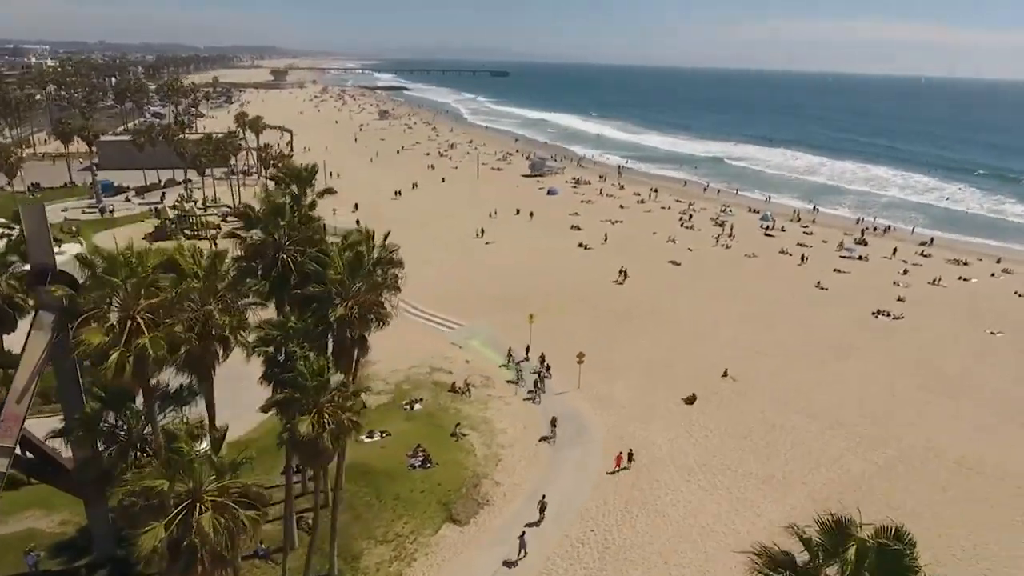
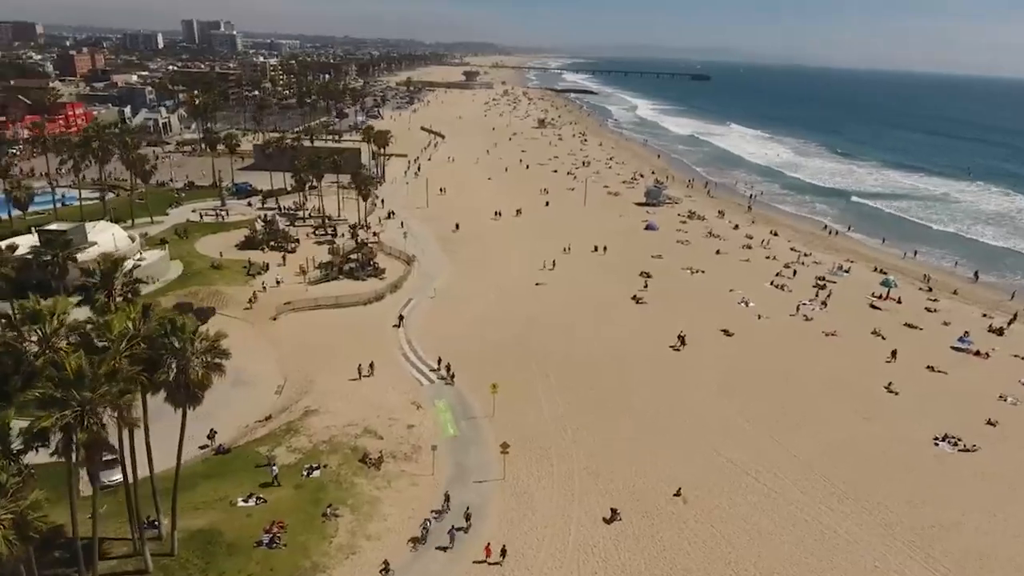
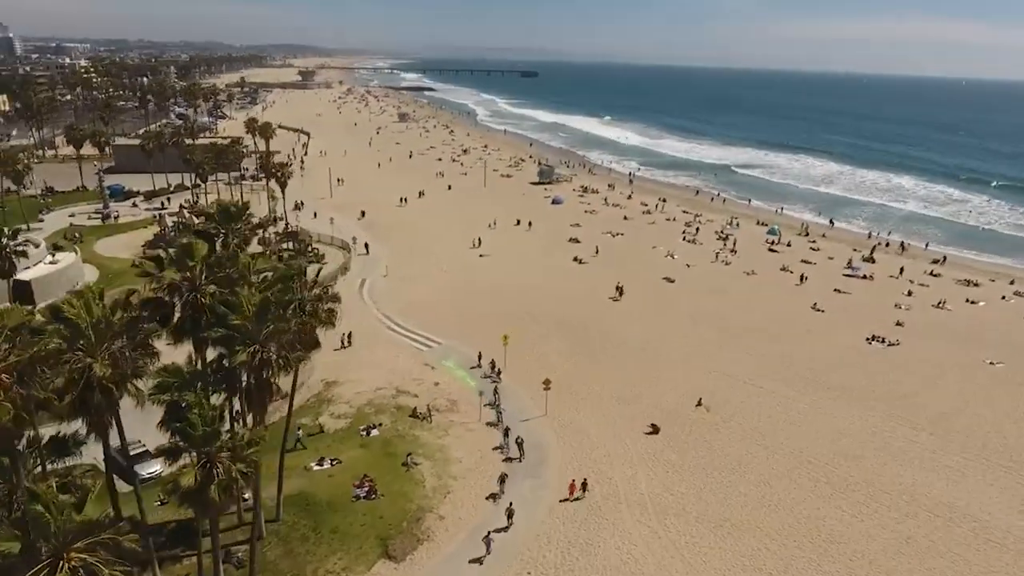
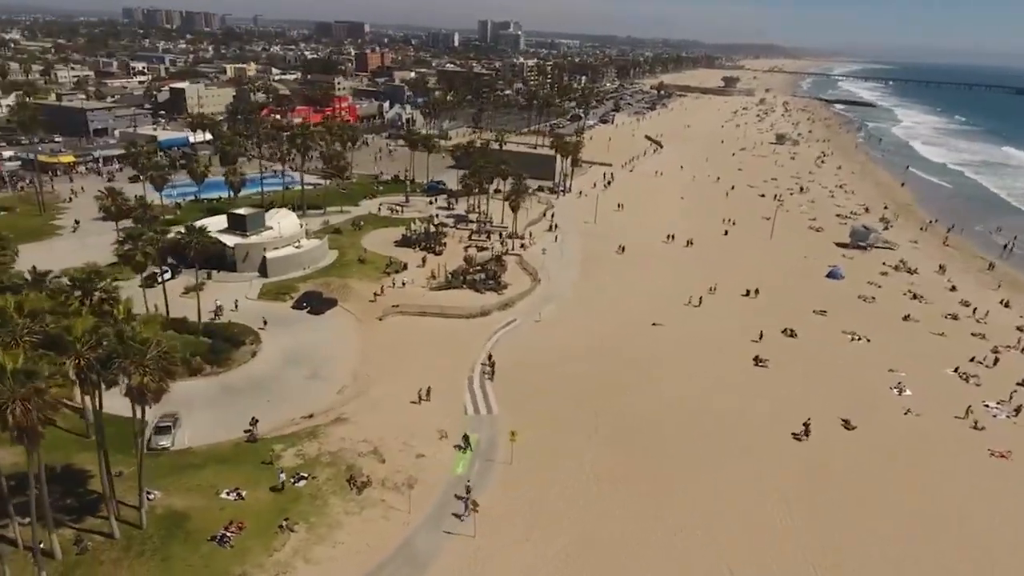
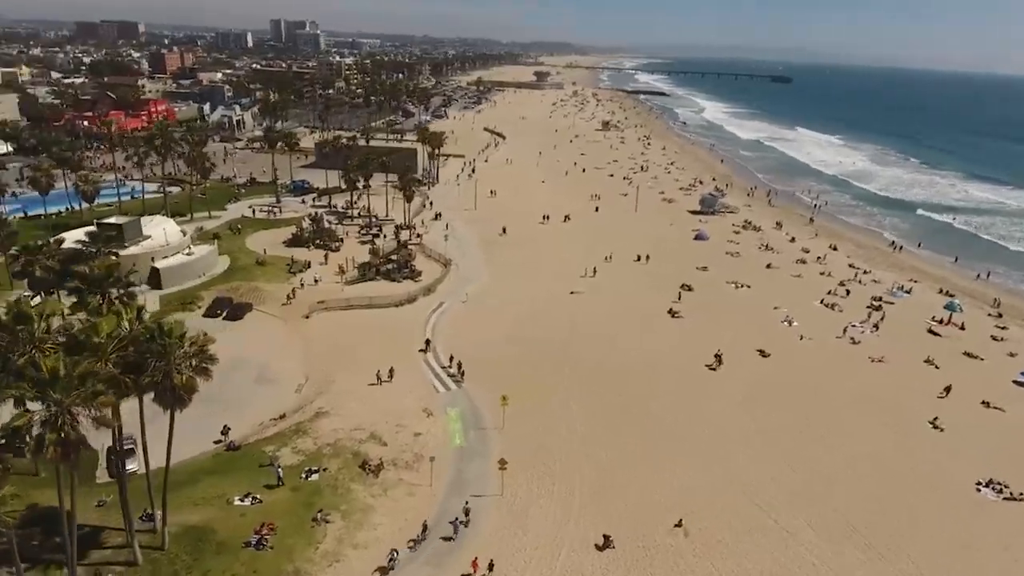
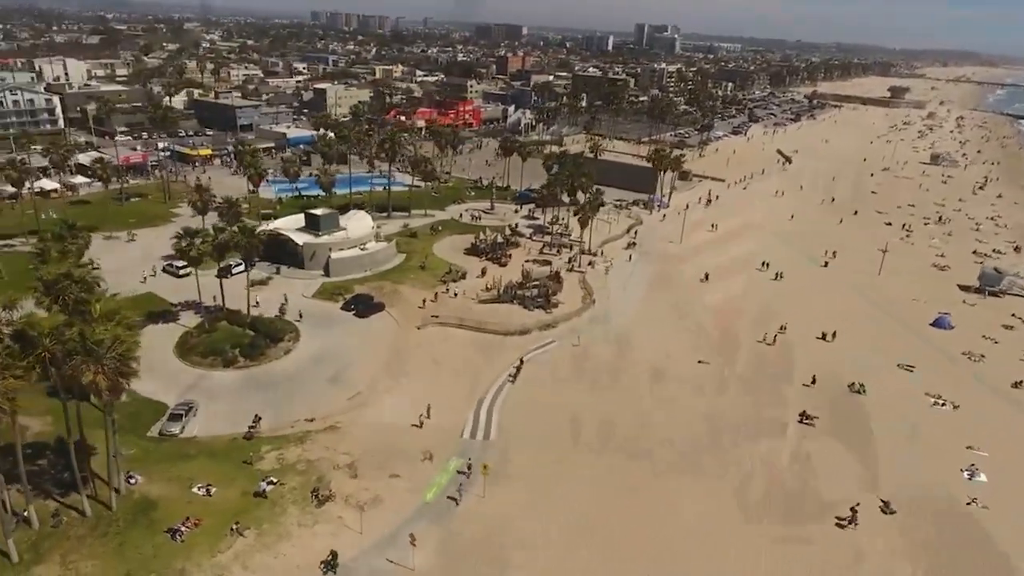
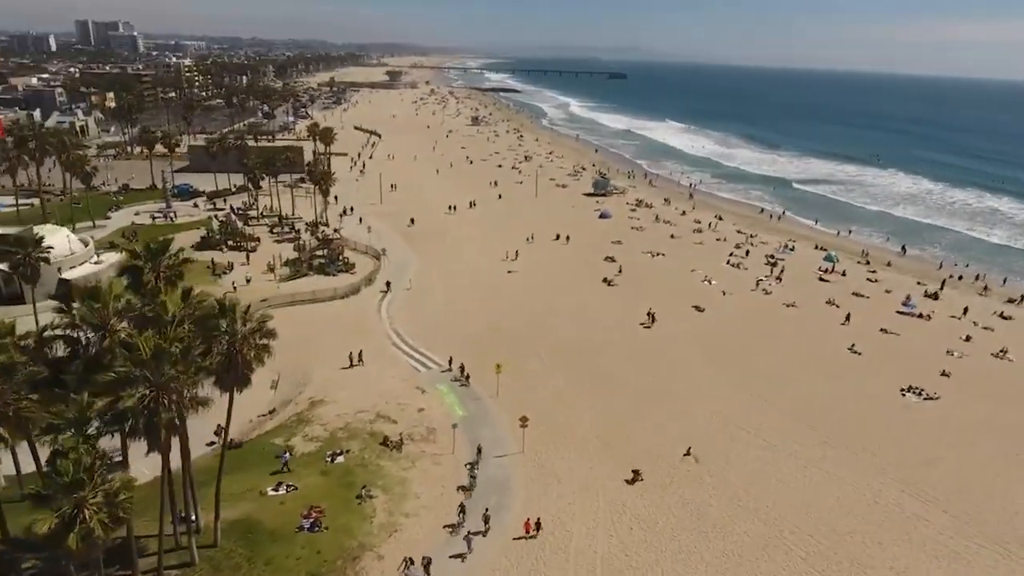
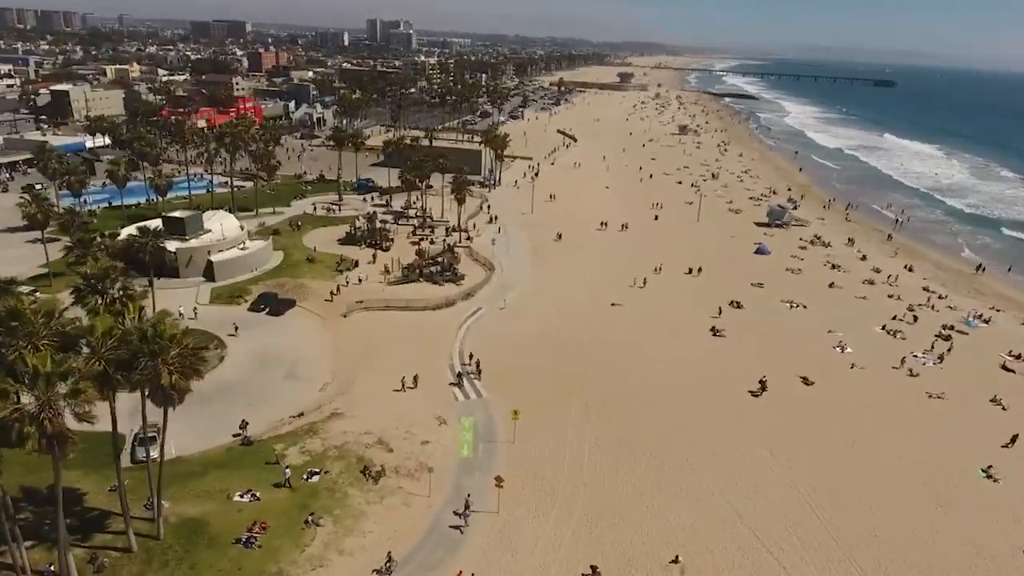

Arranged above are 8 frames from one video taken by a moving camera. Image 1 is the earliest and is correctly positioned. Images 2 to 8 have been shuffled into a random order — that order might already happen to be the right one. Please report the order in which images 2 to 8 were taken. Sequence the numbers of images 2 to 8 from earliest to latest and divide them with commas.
3, 7, 2, 5, 8, 4, 6
